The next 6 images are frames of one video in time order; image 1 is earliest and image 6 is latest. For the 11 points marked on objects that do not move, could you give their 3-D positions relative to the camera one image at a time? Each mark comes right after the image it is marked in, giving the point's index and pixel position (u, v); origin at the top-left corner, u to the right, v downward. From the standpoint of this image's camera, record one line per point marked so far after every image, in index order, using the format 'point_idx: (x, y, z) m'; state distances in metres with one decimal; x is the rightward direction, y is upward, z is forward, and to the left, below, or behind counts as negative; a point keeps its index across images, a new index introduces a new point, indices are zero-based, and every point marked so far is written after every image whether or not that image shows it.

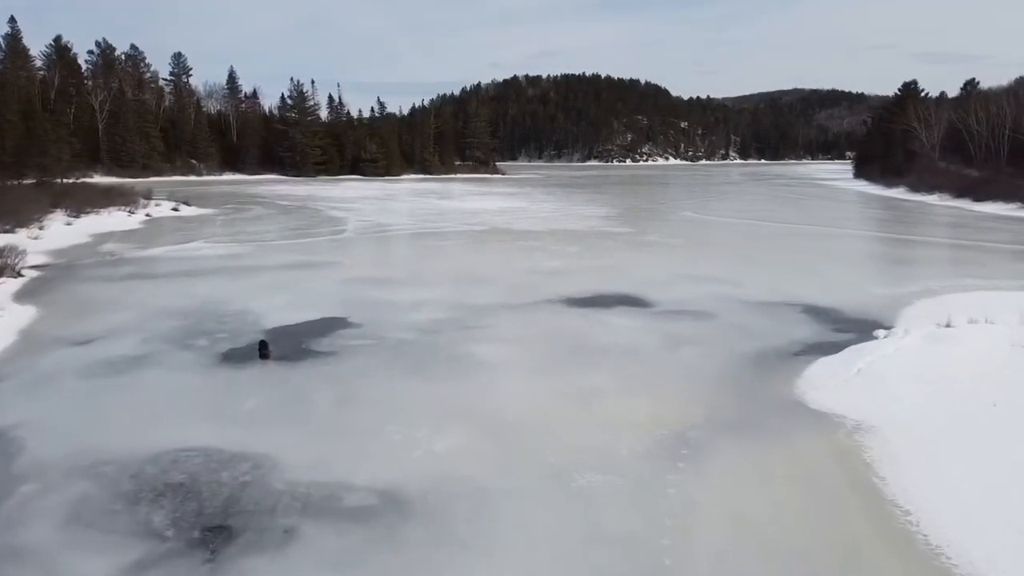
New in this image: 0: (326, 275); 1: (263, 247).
0: (-2.6, +0.2, +13.0) m
1: (-4.5, +0.7, +16.8) m
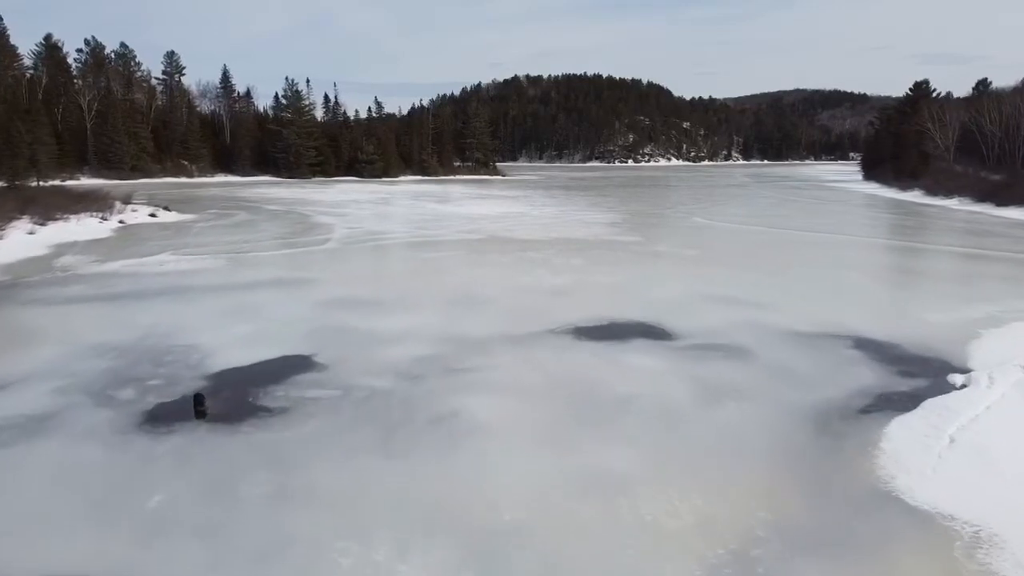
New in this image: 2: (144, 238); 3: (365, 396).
0: (-2.6, -0.1, +11.4) m
1: (-4.5, +0.4, +15.2) m
2: (-7.5, +1.0, +19.2) m
3: (-1.1, -0.8, +6.7) m
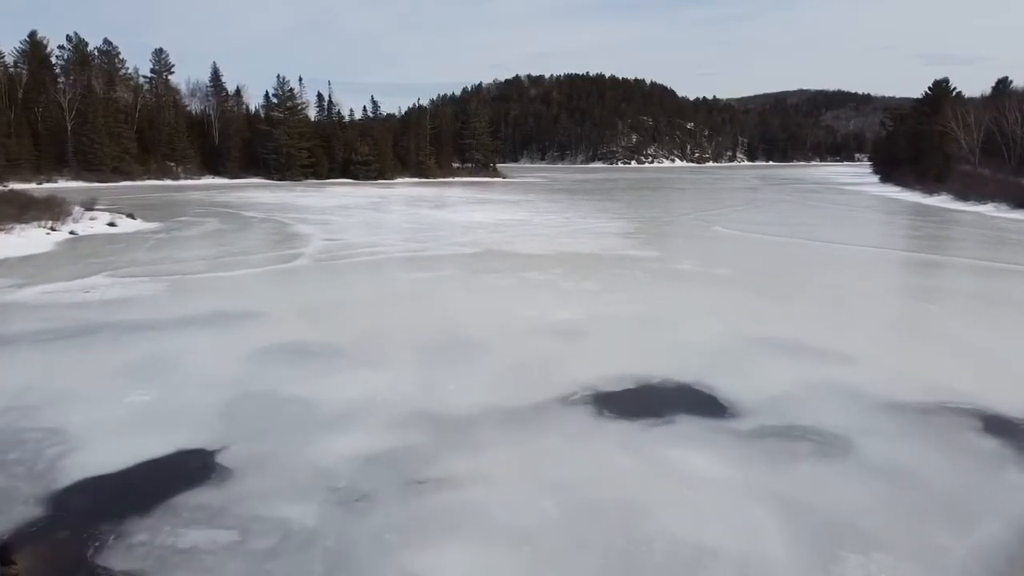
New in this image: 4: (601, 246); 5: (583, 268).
0: (-2.6, -0.5, +9.0) m
1: (-4.5, 0.0, +12.8) m
2: (-7.5, +0.6, +16.8) m
3: (-1.1, -1.2, +4.3) m
4: (+1.7, +0.8, +18.2) m
5: (+1.1, +0.3, +14.7) m
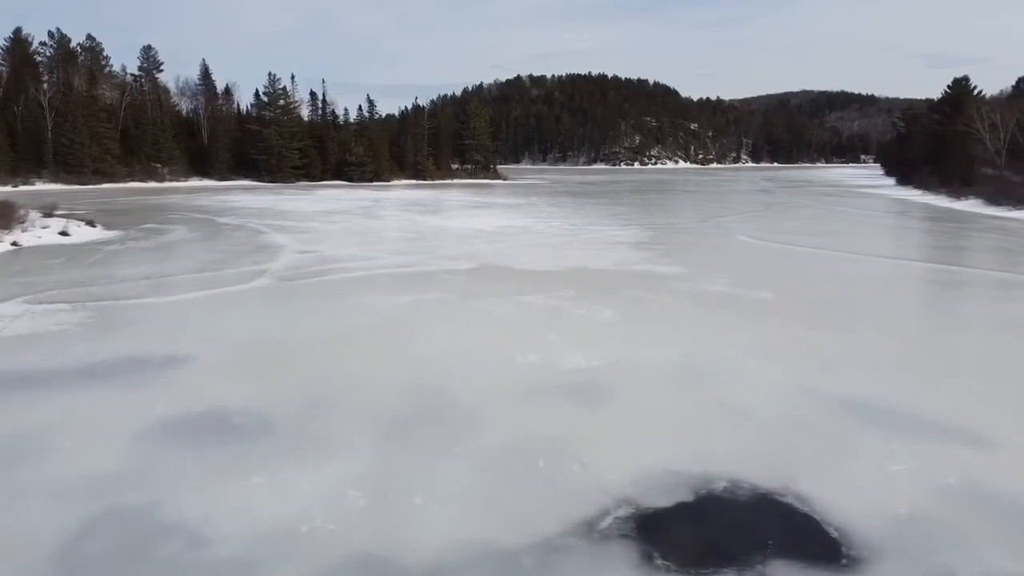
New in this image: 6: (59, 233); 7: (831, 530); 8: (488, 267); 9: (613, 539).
0: (-2.6, -0.8, +6.7) m
1: (-4.5, -0.3, +10.5) m
2: (-7.5, +0.3, +14.4) m
3: (-1.1, -1.5, +2.0) m
4: (+1.7, +0.5, +15.8) m
5: (+1.1, 0.0, +12.4) m
6: (-9.4, +1.1, +19.5) m
7: (+1.5, -1.1, +4.4) m
8: (-0.4, +0.3, +14.8) m
9: (+0.5, -1.2, +4.3) m
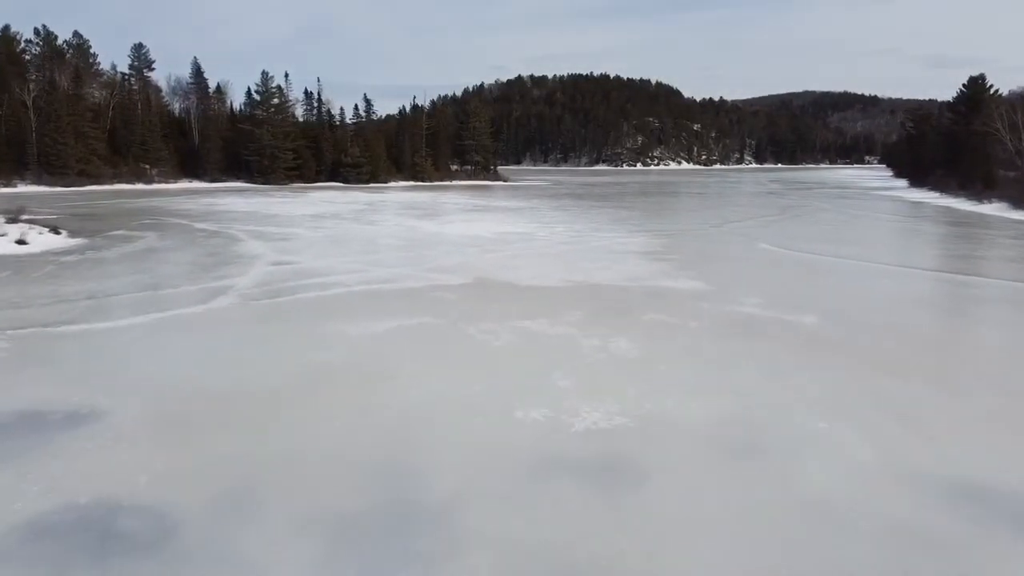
0: (-2.6, -1.1, +5.0) m
1: (-4.5, -0.5, +8.8) m
2: (-7.5, 0.0, +12.8) m
3: (-1.1, -1.7, +0.3) m
4: (+1.7, +0.2, +14.1) m
5: (+1.1, -0.3, +10.7) m
6: (-9.3, +0.9, +17.8) m
7: (+1.5, -1.4, +2.7) m
8: (-0.4, +0.1, +13.1) m
9: (+0.5, -1.4, +2.6) m
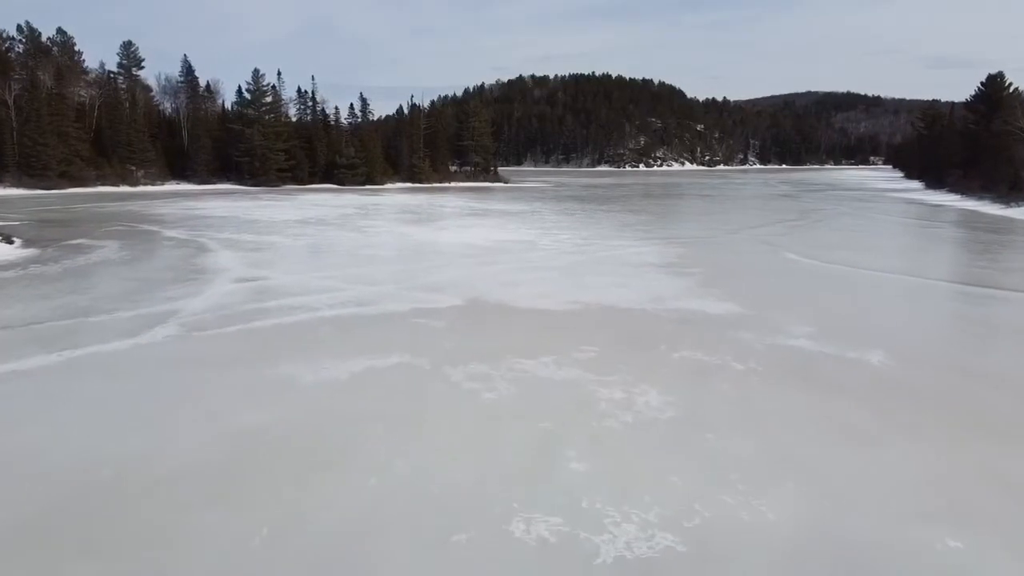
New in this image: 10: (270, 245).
0: (-2.6, -1.3, +3.1) m
1: (-4.5, -0.8, +6.9) m
2: (-7.5, -0.2, +10.9) m
3: (-1.1, -2.0, -1.6) m
4: (+1.7, 0.0, +12.2) m
5: (+1.1, -0.5, +8.8) m
6: (-9.4, +0.6, +15.9) m
7: (+1.5, -1.6, +0.8) m
8: (-0.4, -0.2, +11.2) m
9: (+0.4, -1.7, +0.7) m
10: (-4.7, +0.8, +18.2) m
